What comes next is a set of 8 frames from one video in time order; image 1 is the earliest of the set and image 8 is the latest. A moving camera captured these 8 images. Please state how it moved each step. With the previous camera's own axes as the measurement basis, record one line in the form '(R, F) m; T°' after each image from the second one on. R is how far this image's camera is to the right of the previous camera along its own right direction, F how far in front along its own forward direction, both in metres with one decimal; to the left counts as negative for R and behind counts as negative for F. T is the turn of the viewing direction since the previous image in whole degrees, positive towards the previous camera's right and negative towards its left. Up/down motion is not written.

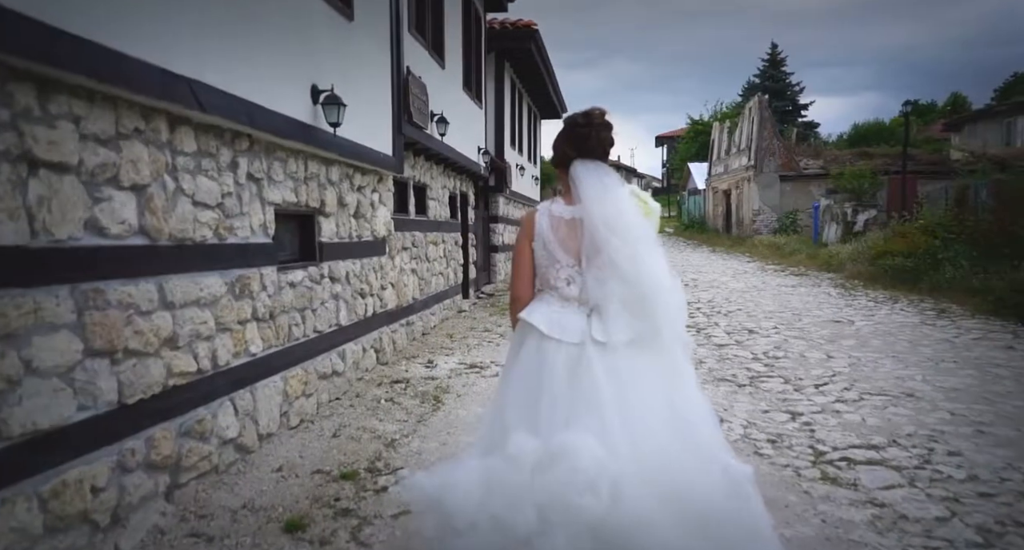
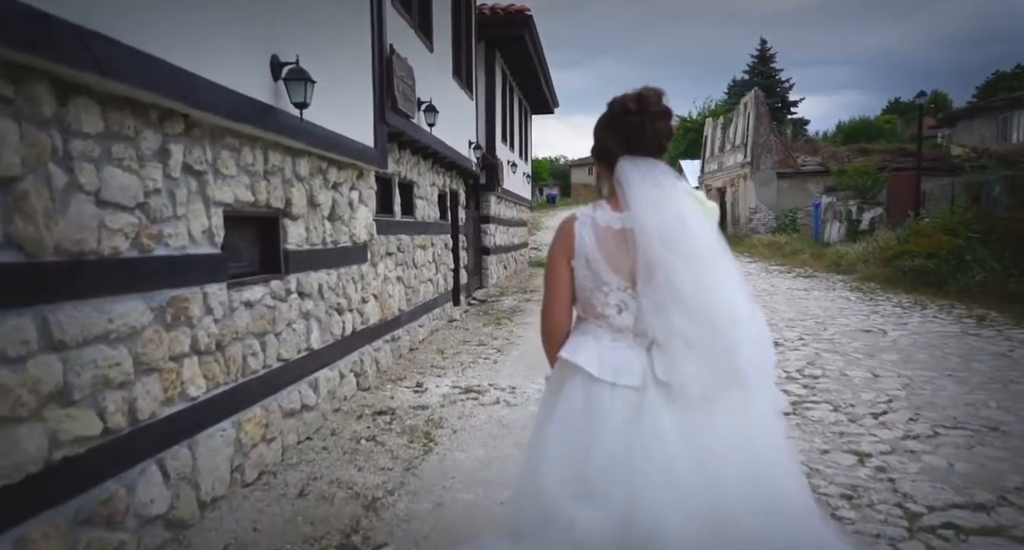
(-0.1, +0.8) m; +1°
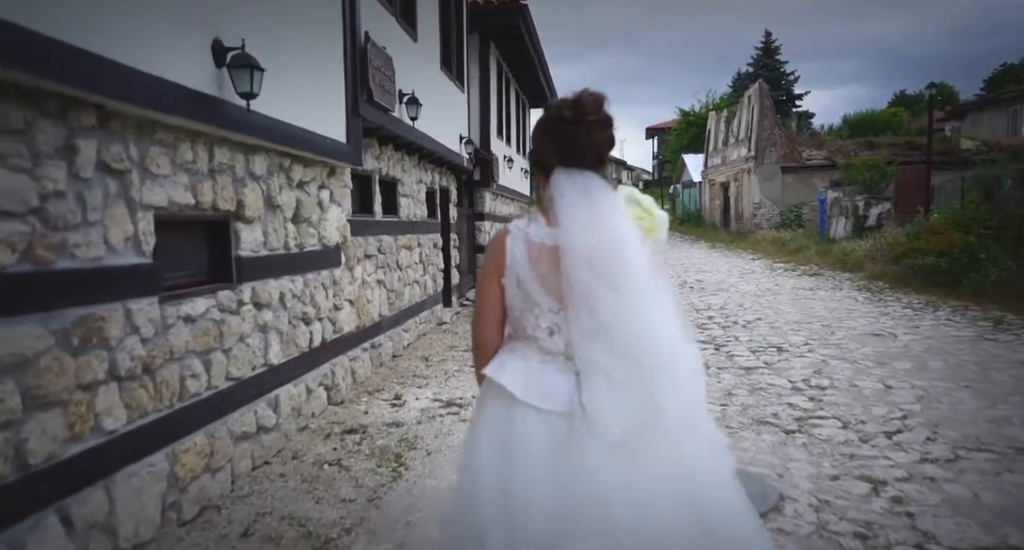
(+0.2, +0.4) m; 0°
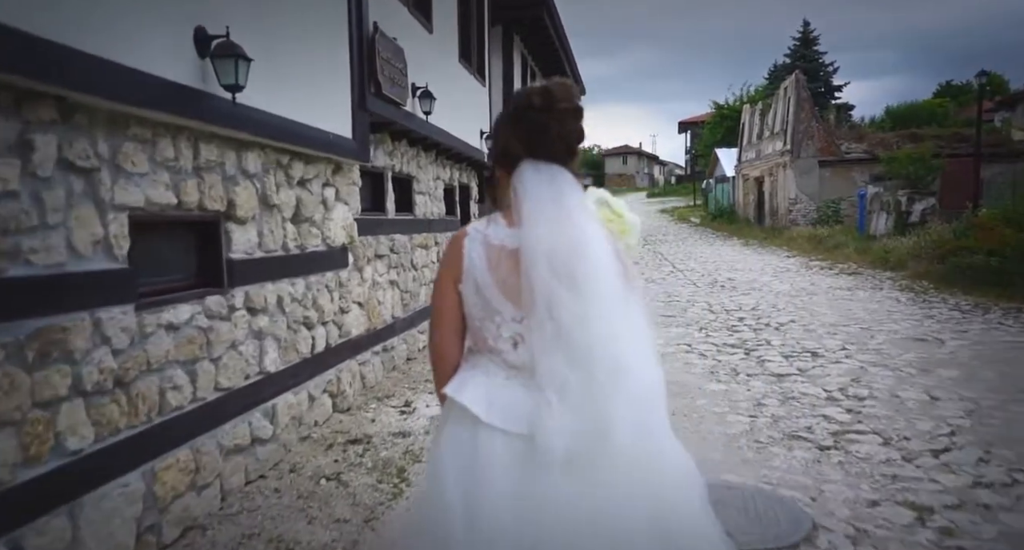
(+0.1, +0.3) m; -3°
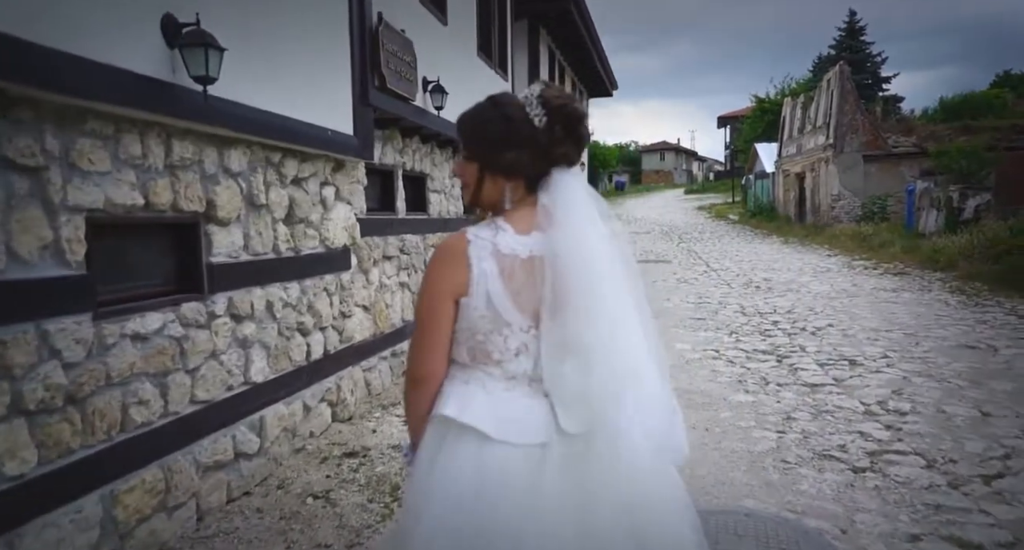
(+0.2, +0.3) m; -3°
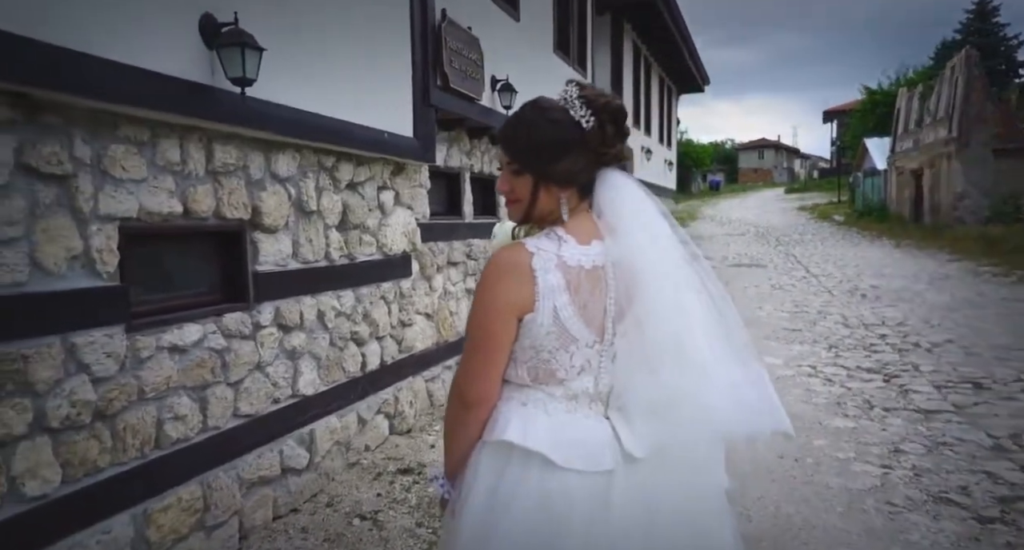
(+0.1, +0.3) m; -8°
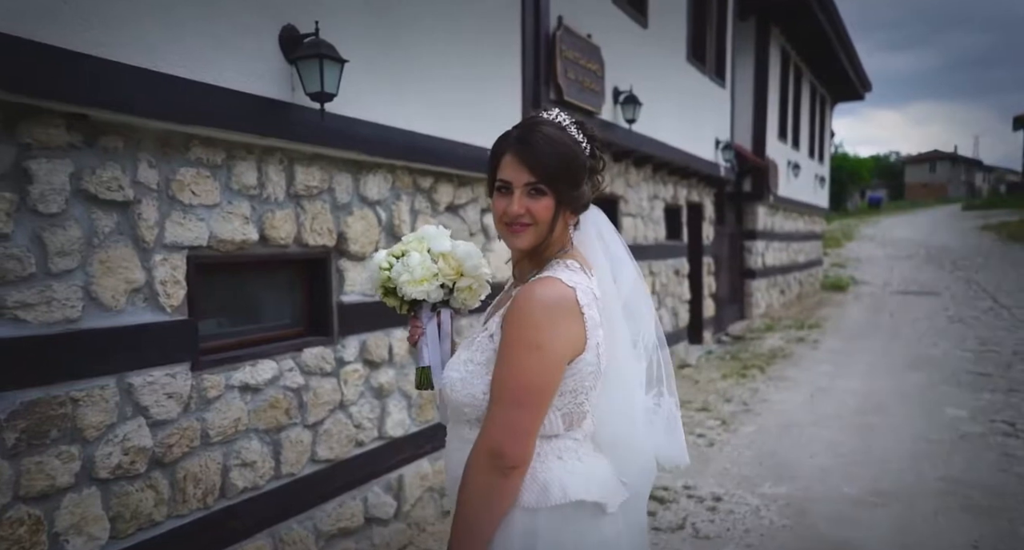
(+0.1, +0.5) m; -12°
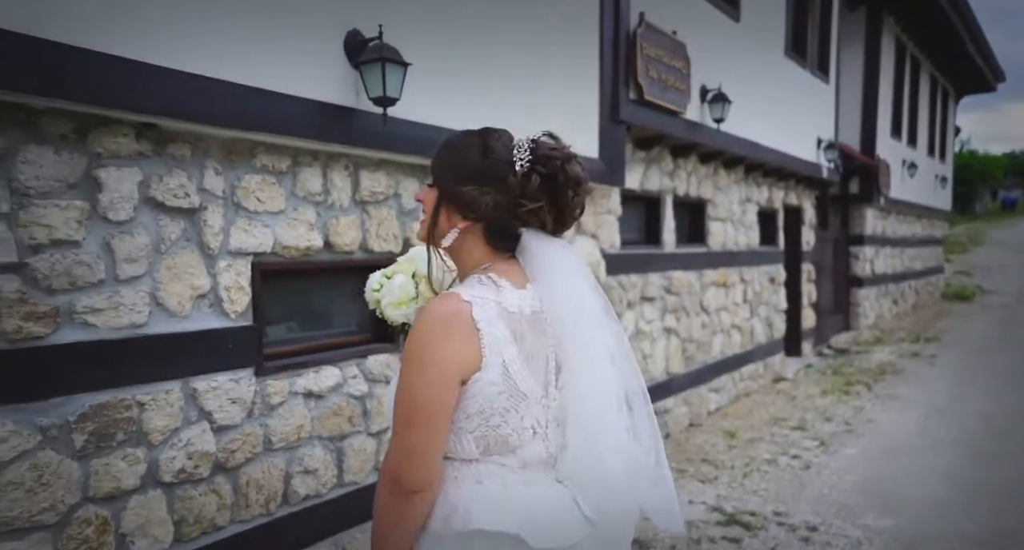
(+0.1, +0.1) m; -8°
